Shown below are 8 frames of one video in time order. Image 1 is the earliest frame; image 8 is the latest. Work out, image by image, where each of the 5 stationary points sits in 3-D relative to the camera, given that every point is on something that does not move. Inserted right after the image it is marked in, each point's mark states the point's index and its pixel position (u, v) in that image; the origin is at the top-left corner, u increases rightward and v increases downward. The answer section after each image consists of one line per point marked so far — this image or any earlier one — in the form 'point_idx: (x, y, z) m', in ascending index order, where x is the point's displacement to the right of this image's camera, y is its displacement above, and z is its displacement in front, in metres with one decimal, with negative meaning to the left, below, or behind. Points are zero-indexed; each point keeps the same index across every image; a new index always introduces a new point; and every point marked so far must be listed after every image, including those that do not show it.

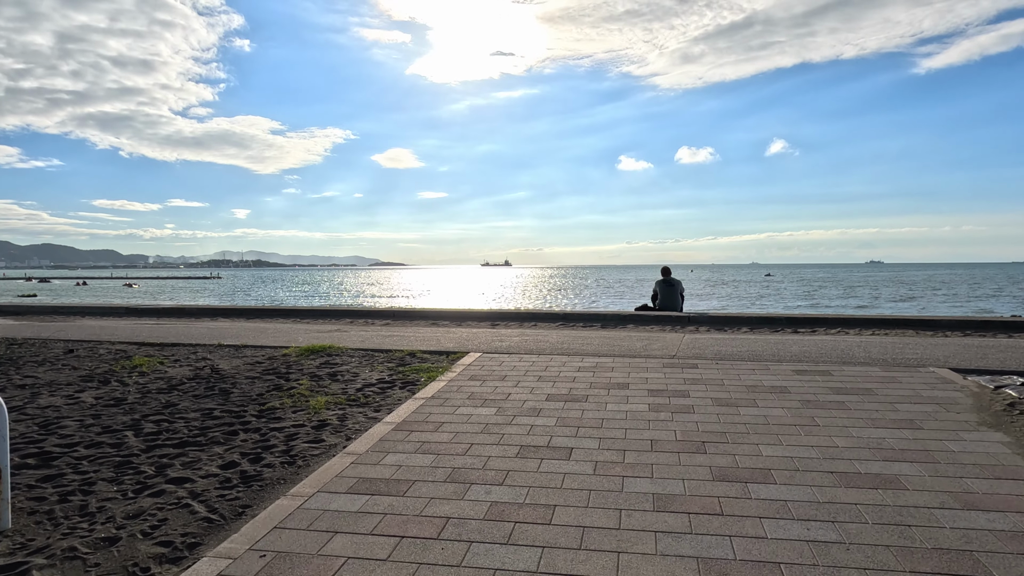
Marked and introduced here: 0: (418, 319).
0: (-2.0, -0.7, +13.3) m
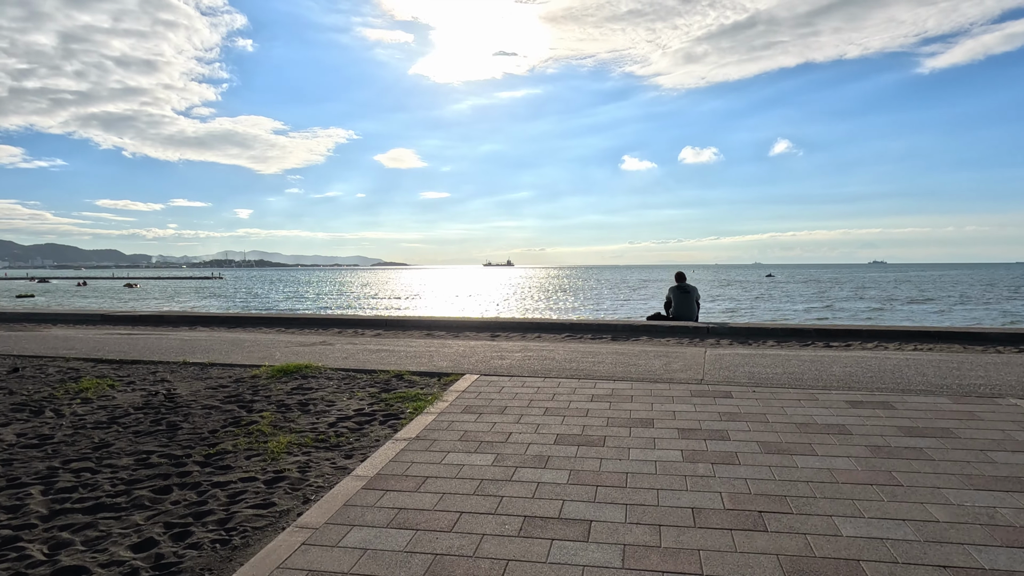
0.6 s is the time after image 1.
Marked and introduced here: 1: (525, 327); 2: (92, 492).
0: (-2.0, -0.8, +12.3) m
1: (+0.3, -0.8, +12.0) m
2: (-2.9, -1.4, +4.2) m
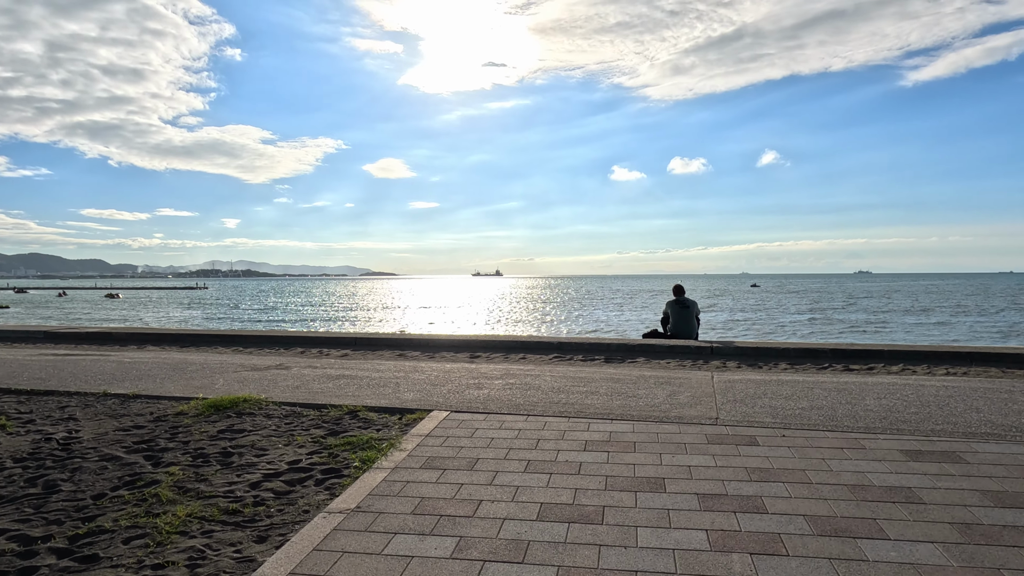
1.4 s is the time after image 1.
0: (-2.3, -1.1, +11.1) m
1: (-0.1, -1.0, +10.8) m
2: (-3.0, -1.5, +3.0) m
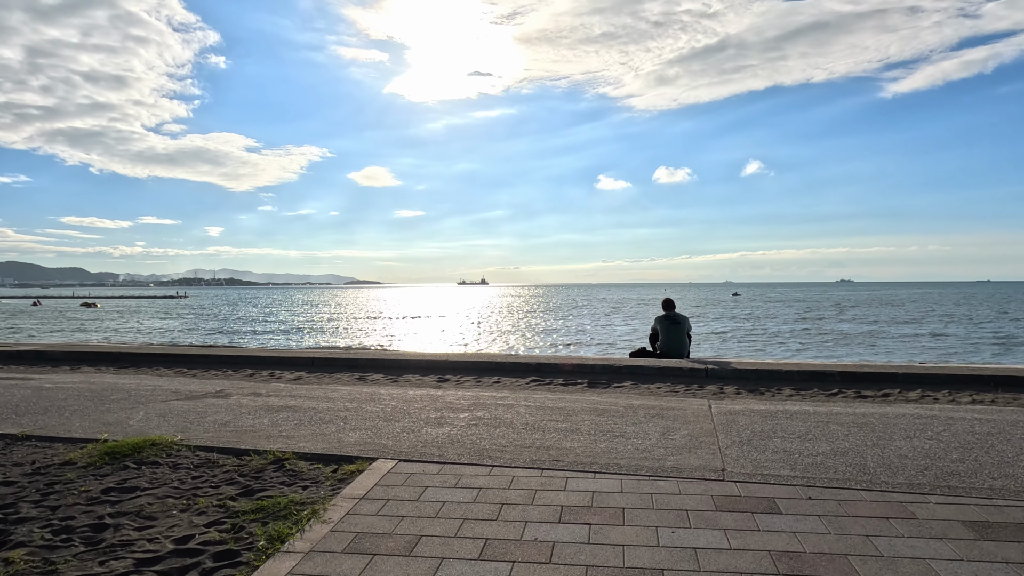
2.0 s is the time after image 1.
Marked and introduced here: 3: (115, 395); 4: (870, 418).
0: (-2.7, -1.3, +9.9) m
1: (-0.5, -1.3, +9.7) m
2: (-3.3, -1.7, +1.8) m
3: (-5.2, -1.4, +8.2) m
4: (+3.8, -1.4, +6.5) m
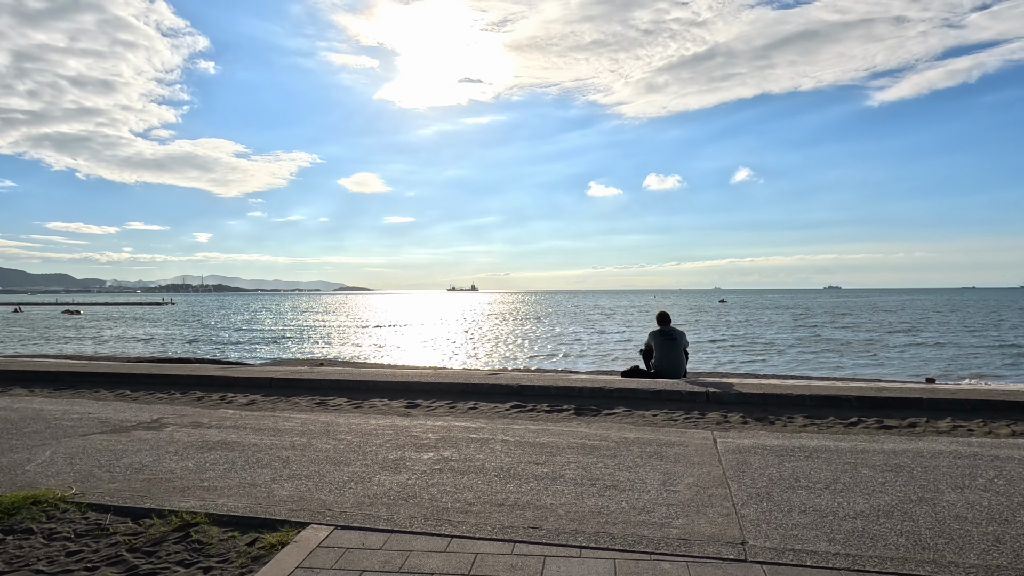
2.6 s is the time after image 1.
0: (-3.0, -1.5, +8.9) m
1: (-0.8, -1.5, +8.7) m
2: (-3.4, -1.8, +0.8) m
3: (-5.5, -1.6, +7.1) m
4: (+3.5, -1.5, +5.6) m
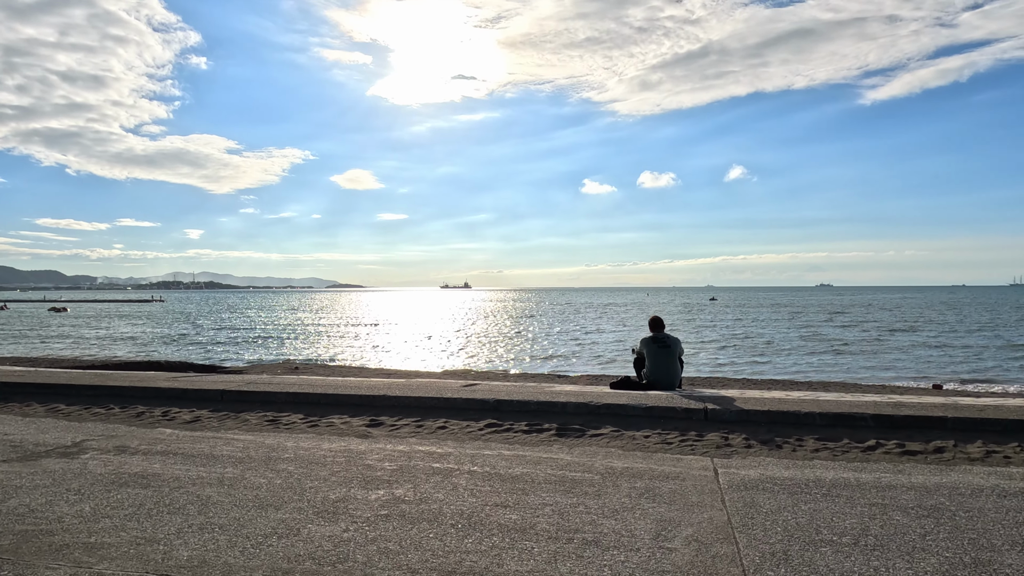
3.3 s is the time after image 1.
0: (-3.3, -1.6, +8.0) m
1: (-1.1, -1.5, +7.8) m
2: (-3.7, -1.8, -0.1) m
3: (-5.8, -1.6, +6.1) m
4: (+3.3, -1.6, +4.7) m
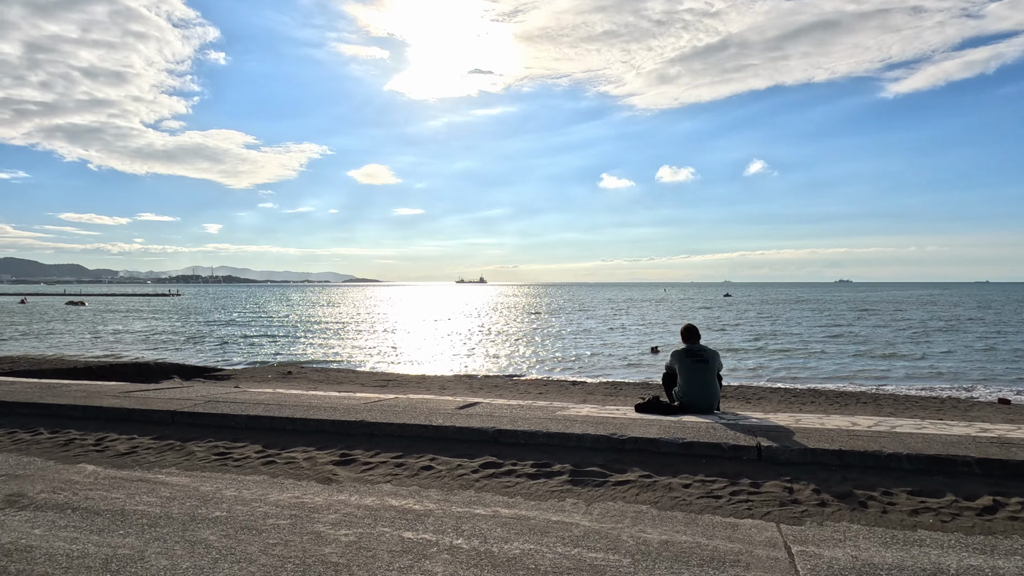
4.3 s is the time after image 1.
0: (-3.3, -1.6, +6.6) m
1: (-1.0, -1.6, +6.4) m
2: (-3.8, -1.9, -1.5) m
3: (-5.8, -1.7, +4.8) m
4: (+3.2, -1.7, +3.2) m
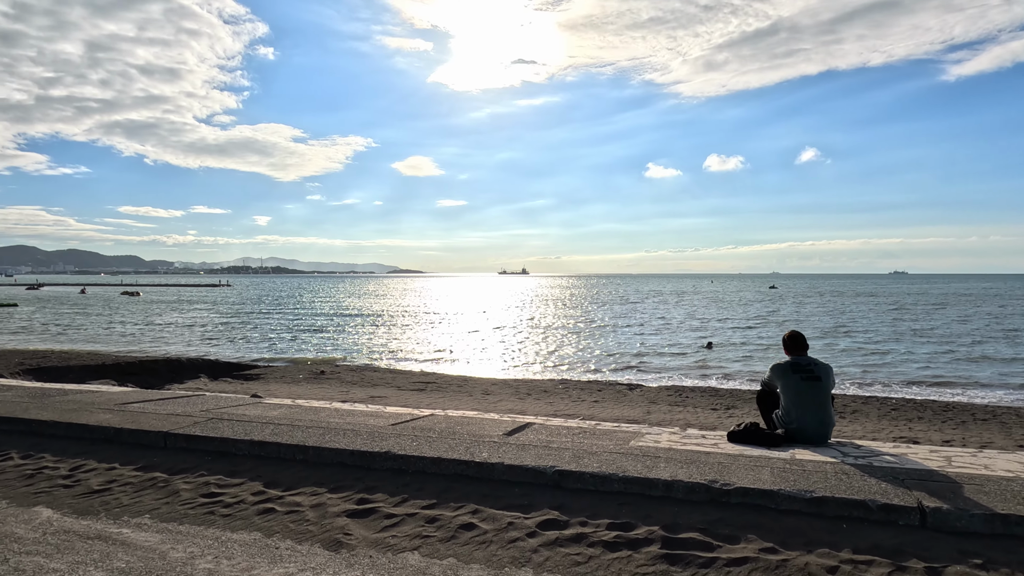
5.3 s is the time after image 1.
0: (-2.7, -1.6, +5.4) m
1: (-0.5, -1.5, +5.0) m
2: (-3.8, -2.0, -2.7) m
3: (-5.3, -1.7, +3.8) m
4: (+3.5, -1.7, +1.5) m
